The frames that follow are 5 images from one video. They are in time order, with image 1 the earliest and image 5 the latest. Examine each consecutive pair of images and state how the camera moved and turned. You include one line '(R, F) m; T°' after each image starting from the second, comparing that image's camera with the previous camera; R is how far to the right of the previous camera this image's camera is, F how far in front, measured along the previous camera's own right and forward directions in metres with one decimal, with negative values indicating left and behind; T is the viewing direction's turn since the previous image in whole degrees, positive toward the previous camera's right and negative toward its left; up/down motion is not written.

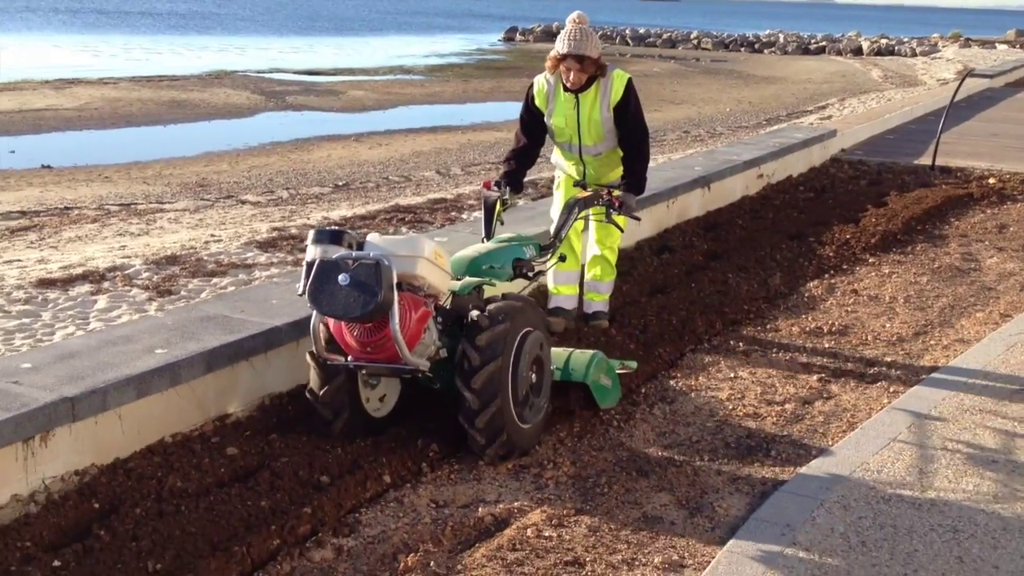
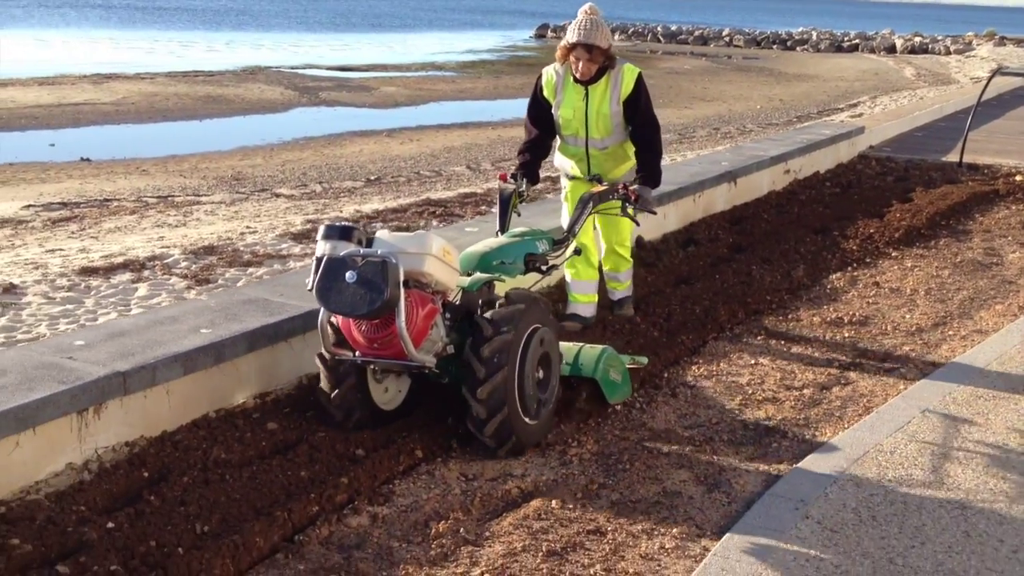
(0.0, -0.2) m; -2°
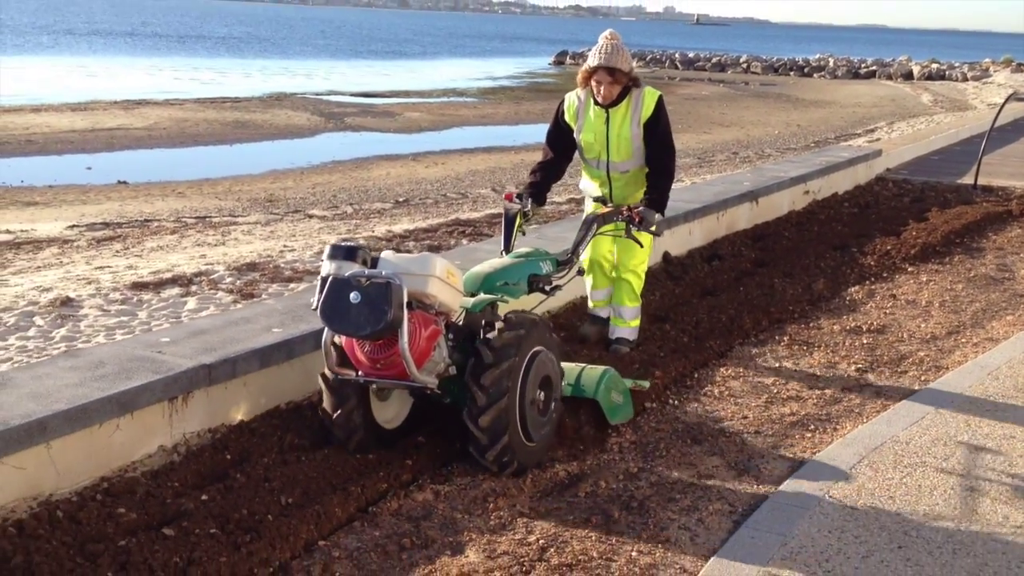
(-0.1, -0.4) m; -1°
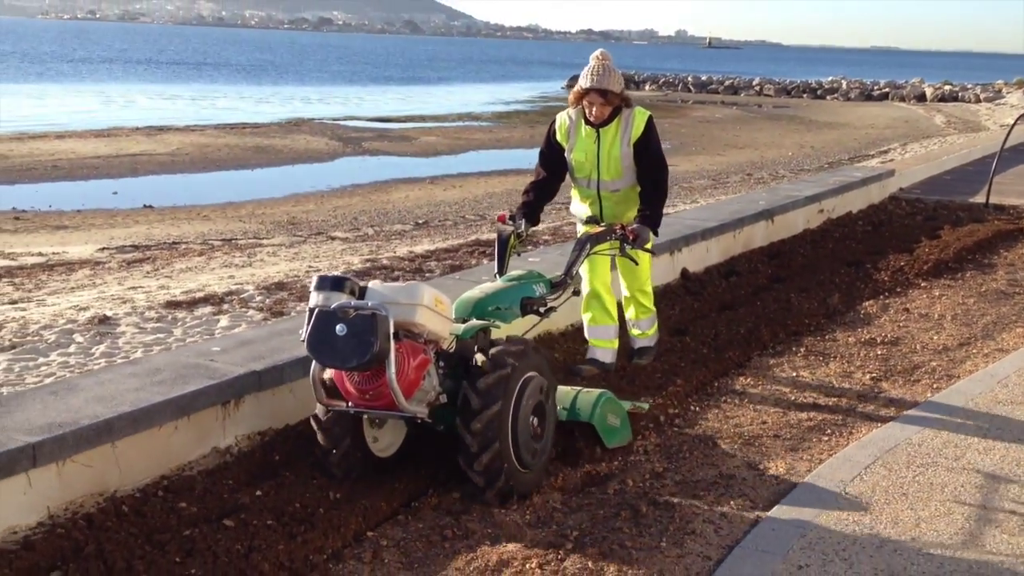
(-0.1, -0.3) m; -1°
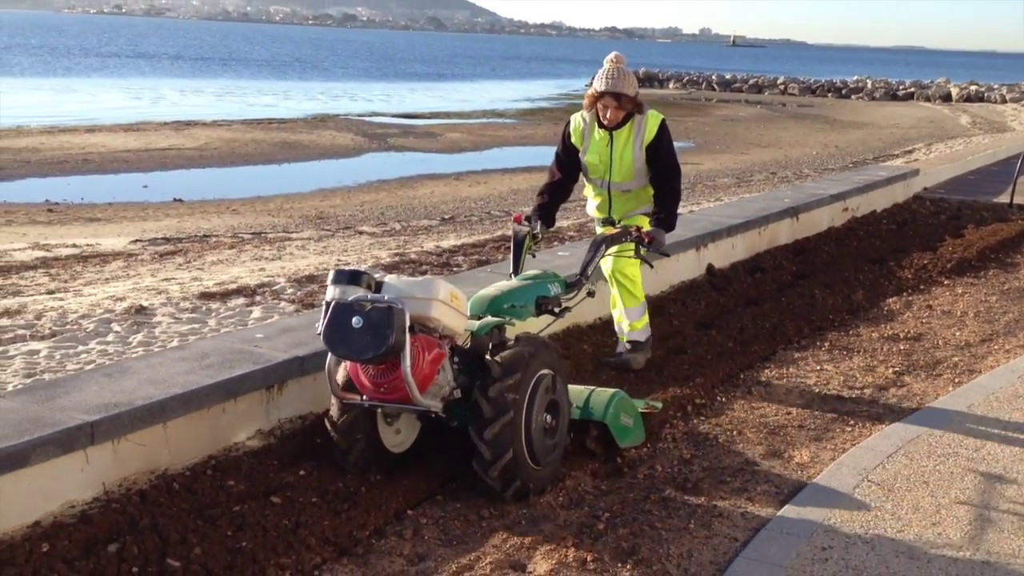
(-0.1, -0.2) m; -1°
